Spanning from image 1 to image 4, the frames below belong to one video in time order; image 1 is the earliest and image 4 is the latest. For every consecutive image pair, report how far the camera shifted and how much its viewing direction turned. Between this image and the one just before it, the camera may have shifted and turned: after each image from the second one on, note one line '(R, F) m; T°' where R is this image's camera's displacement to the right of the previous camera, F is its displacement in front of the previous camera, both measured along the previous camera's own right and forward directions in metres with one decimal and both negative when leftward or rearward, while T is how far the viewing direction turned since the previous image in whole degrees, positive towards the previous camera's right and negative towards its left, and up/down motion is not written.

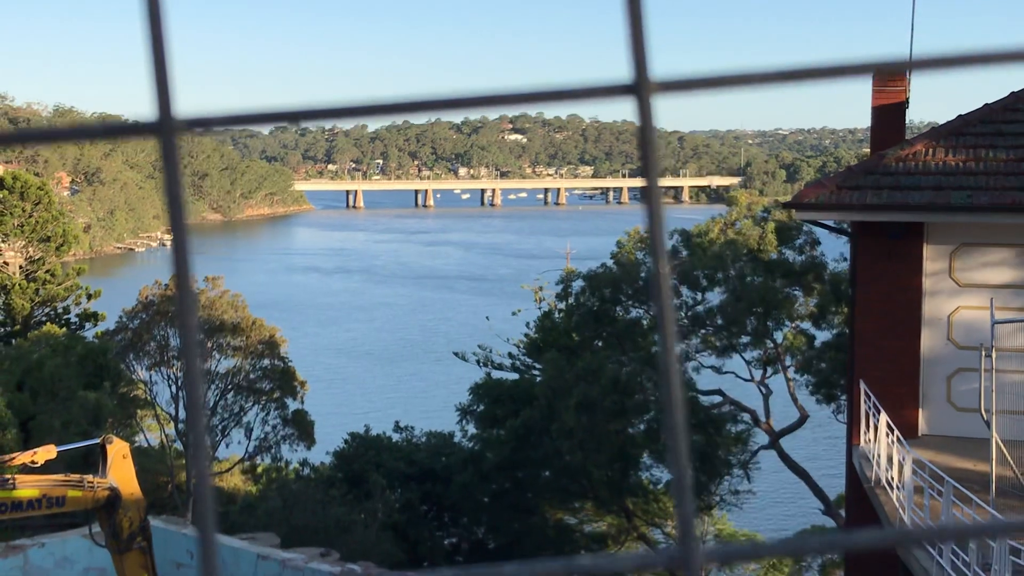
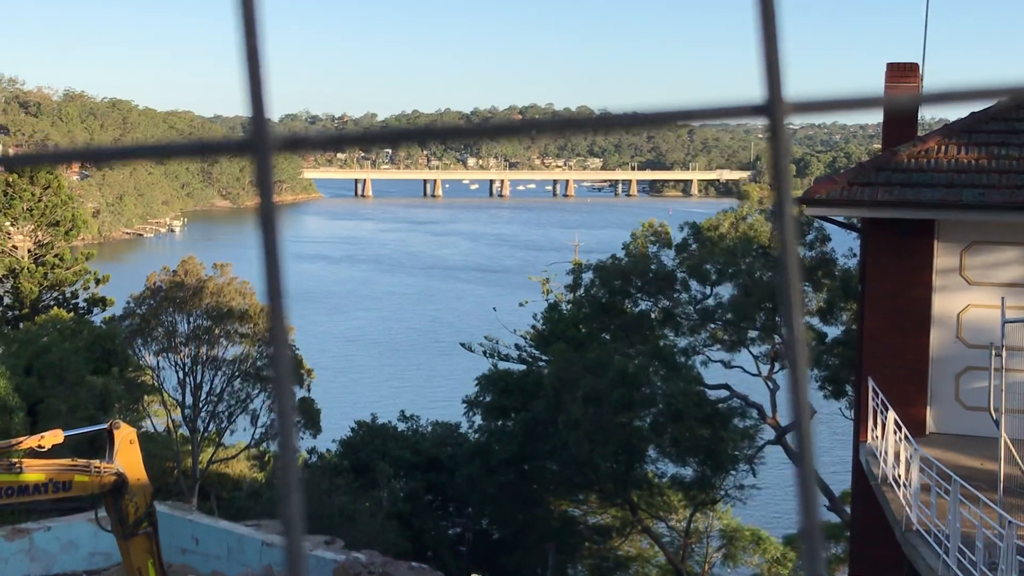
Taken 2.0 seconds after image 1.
(0.0, 0.0) m; -1°
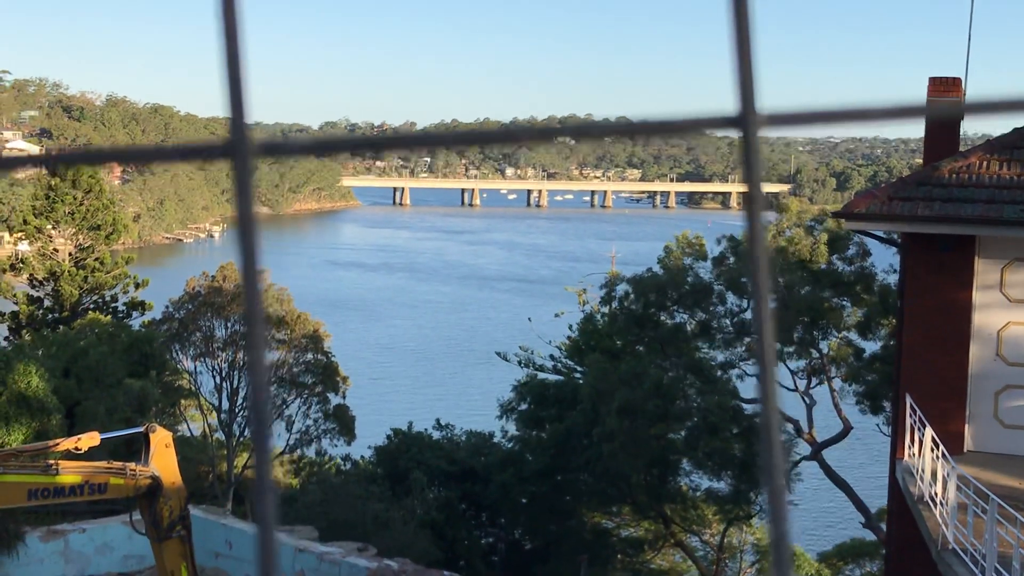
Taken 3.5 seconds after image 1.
(-0.1, 0.0) m; -1°
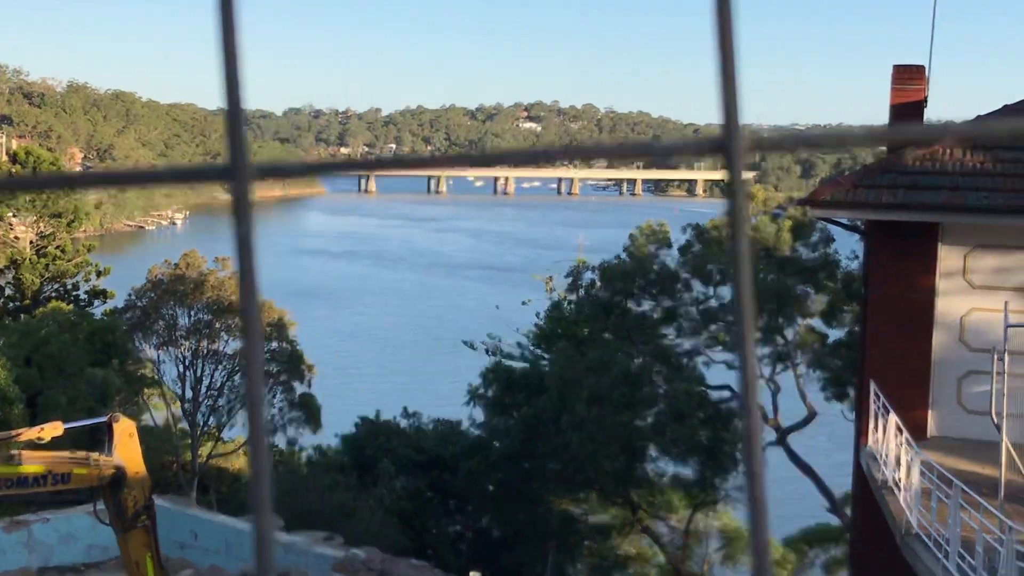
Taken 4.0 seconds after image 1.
(+0.1, 0.0) m; +1°
